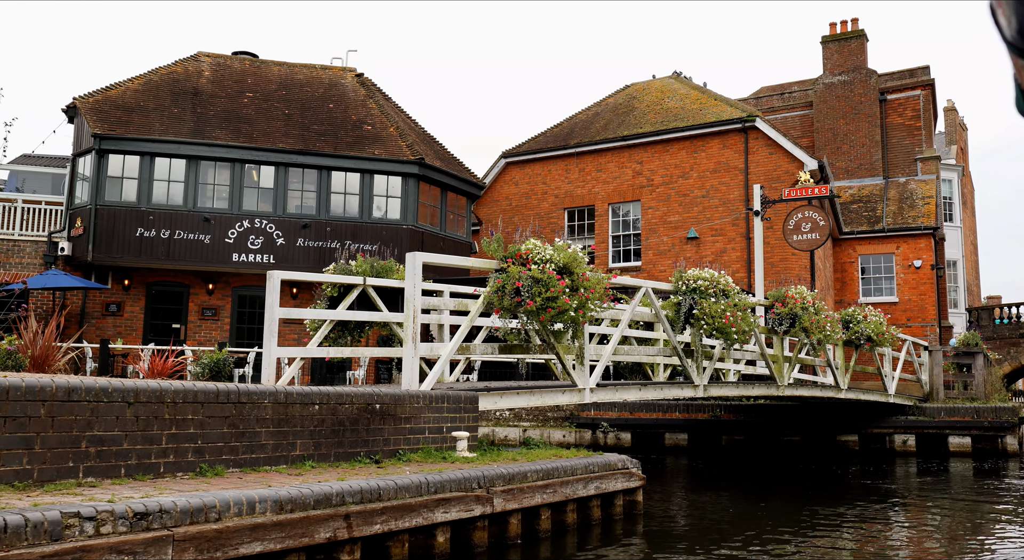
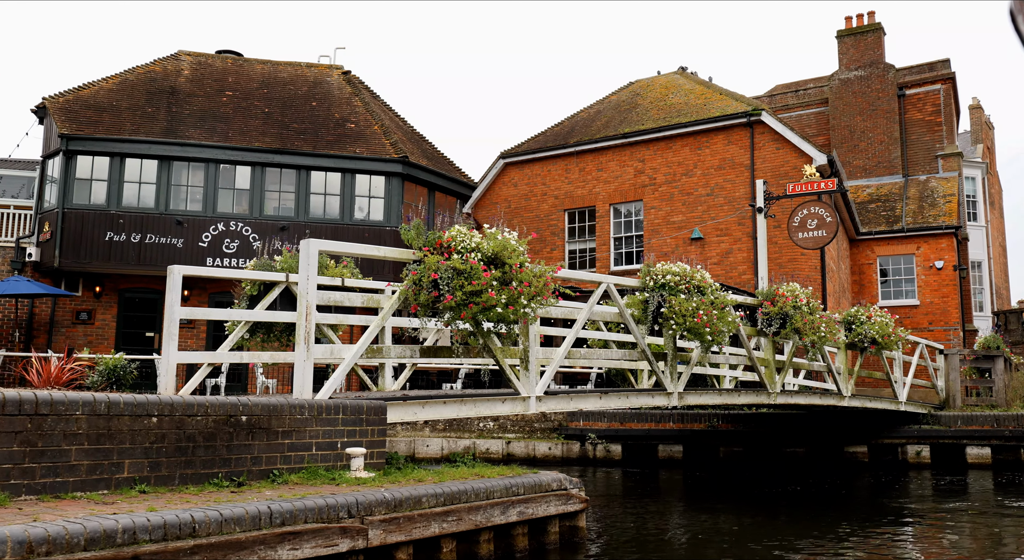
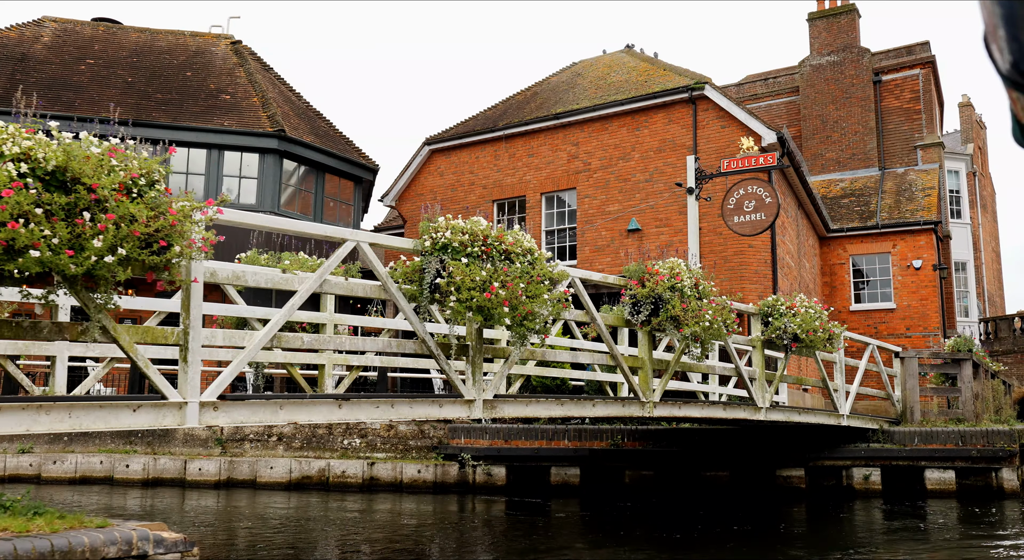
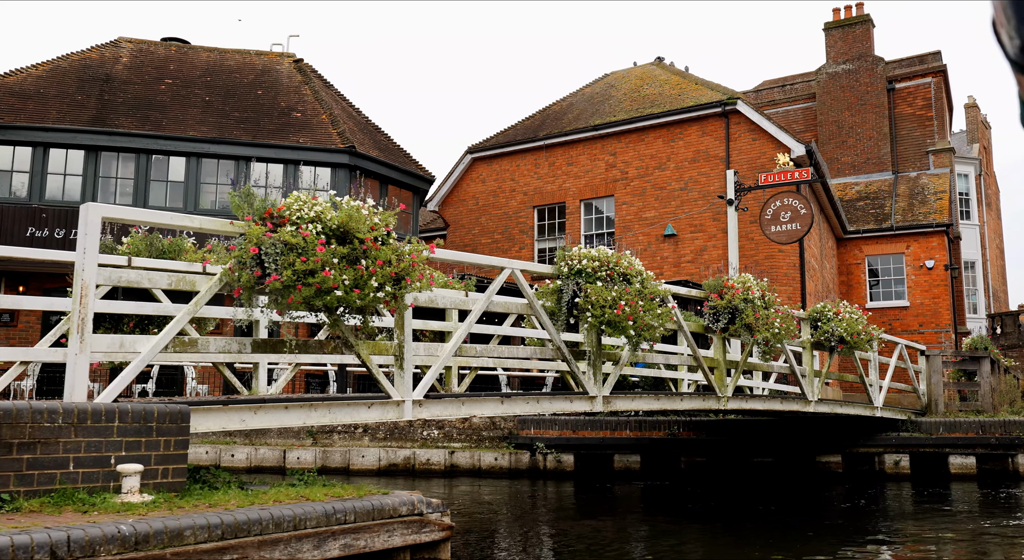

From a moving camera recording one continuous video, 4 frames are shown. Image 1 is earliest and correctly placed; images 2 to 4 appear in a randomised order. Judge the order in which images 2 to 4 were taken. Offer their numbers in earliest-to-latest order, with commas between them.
2, 4, 3
